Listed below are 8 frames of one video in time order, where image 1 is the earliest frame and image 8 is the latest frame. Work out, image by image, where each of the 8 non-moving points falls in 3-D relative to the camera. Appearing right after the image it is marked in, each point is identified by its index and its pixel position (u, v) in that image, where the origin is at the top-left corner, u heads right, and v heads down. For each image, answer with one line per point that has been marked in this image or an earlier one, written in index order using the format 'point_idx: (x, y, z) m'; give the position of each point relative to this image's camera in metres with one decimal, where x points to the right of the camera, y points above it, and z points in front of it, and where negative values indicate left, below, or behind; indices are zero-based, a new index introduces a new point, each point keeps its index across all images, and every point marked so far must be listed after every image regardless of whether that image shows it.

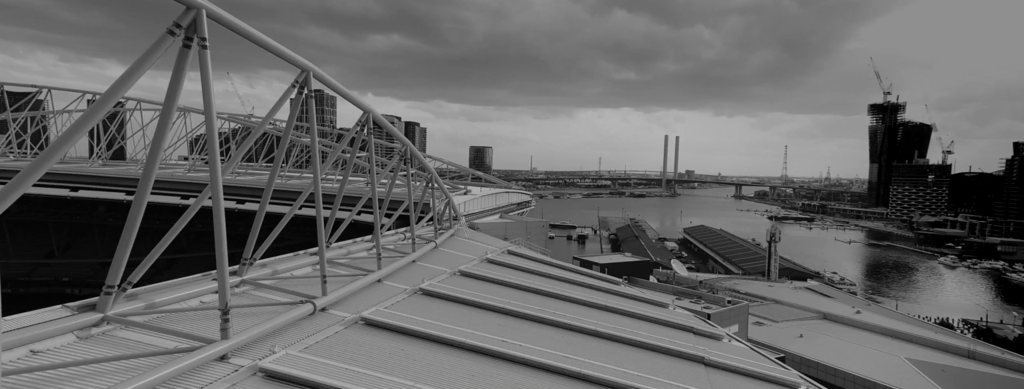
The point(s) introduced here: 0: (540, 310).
0: (+0.6, -2.3, +9.6) m
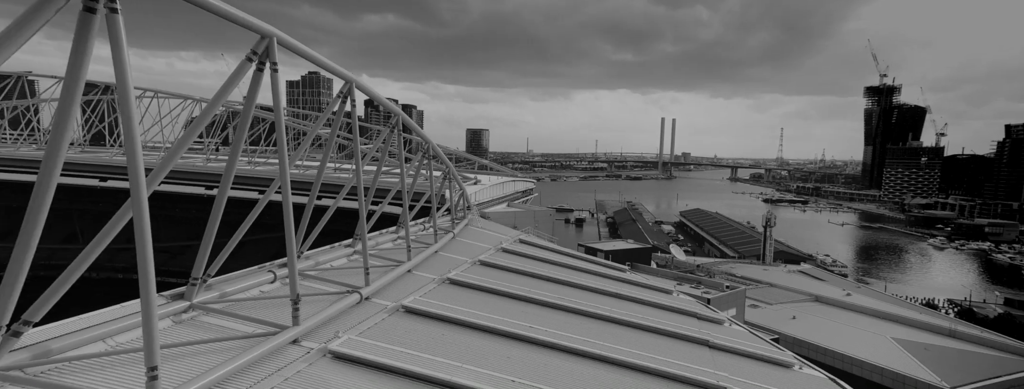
0: (+1.0, -2.3, +10.5) m
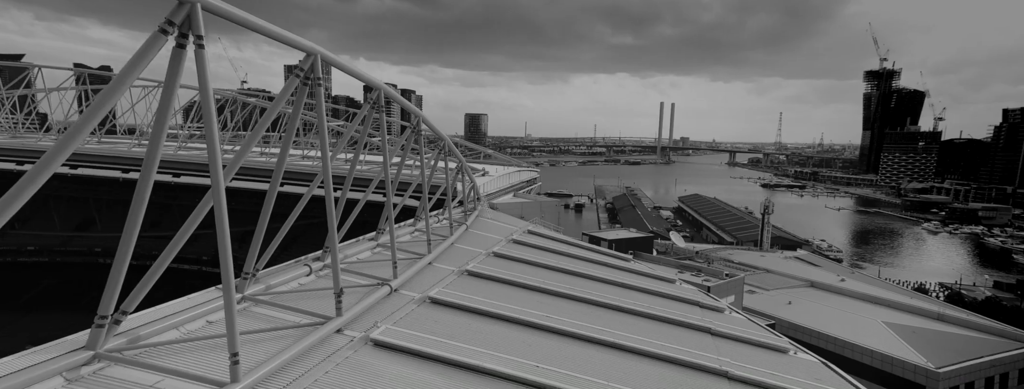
0: (+1.3, -2.2, +11.2) m
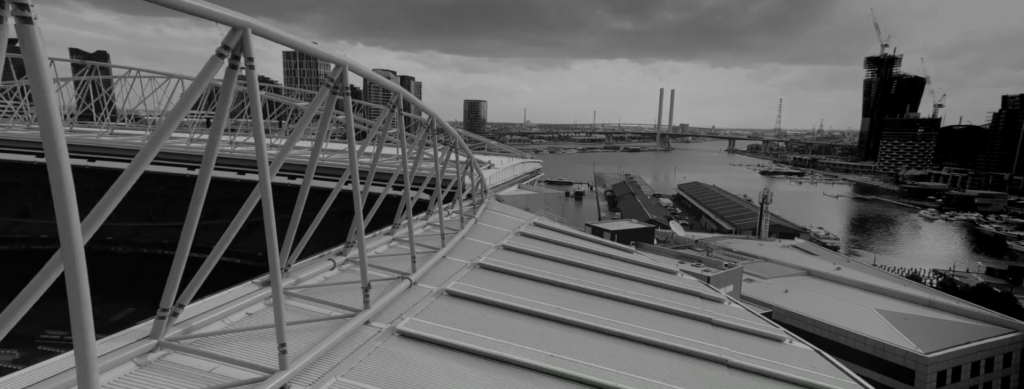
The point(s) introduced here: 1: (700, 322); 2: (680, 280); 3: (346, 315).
0: (+1.6, -2.1, +11.8) m
1: (+4.1, -2.8, +10.5) m
2: (+4.8, -2.5, +13.9) m
3: (-2.6, -1.9, +7.8) m
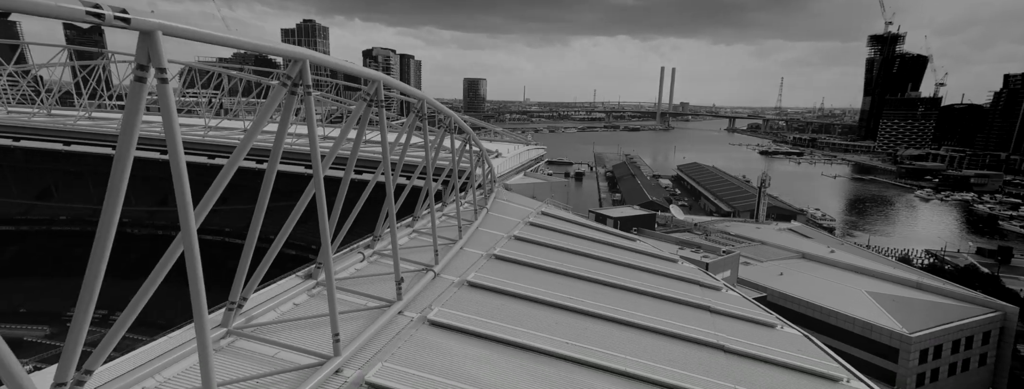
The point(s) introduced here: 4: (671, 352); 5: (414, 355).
0: (+1.9, -2.0, +12.7) m
1: (+4.4, -2.7, +11.5) m
2: (+5.1, -2.2, +14.8) m
3: (-2.3, -2.0, +8.6) m
4: (+2.9, -2.9, +8.9) m
5: (-1.5, -2.5, +7.6) m
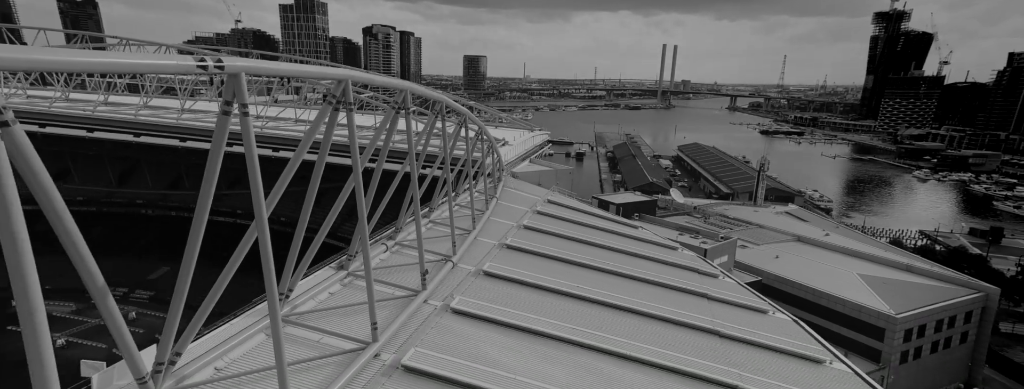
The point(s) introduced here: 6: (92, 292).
0: (+2.2, -1.8, +13.6) m
1: (+4.7, -2.6, +12.4) m
2: (+5.4, -2.0, +15.7) m
3: (-2.0, -2.0, +9.5) m
4: (+3.2, -2.9, +9.9) m
5: (-1.2, -2.5, +8.4) m
6: (-3.7, -0.9, +4.3) m
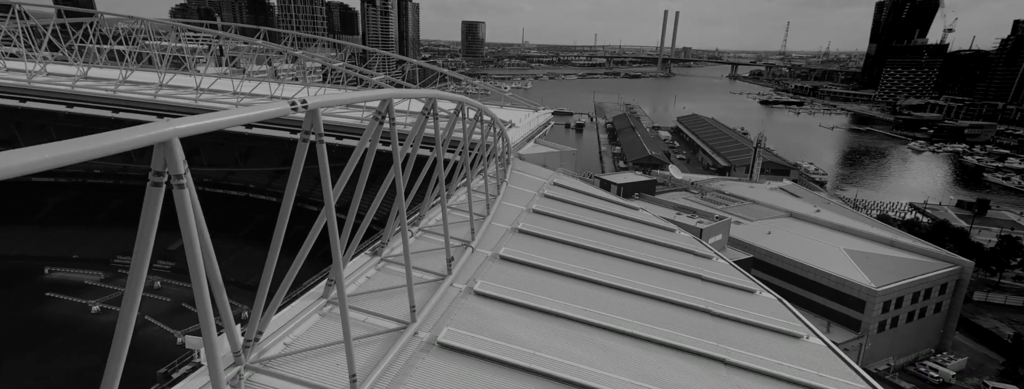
0: (+2.5, -1.4, +14.8) m
1: (+5.0, -2.3, +13.7) m
2: (+5.7, -1.5, +16.9) m
3: (-1.7, -1.9, +10.7) m
4: (+3.6, -2.8, +11.2) m
5: (-0.9, -2.5, +9.7) m
6: (-3.3, -1.1, +5.5) m
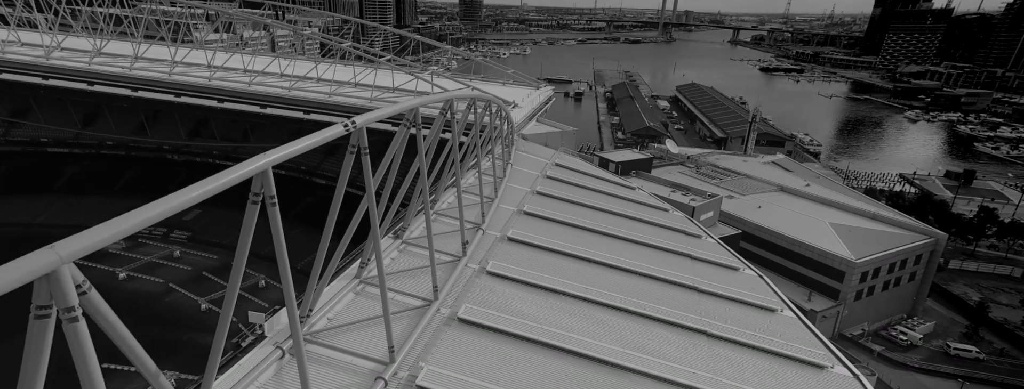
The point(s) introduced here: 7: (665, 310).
0: (+2.7, -0.9, +16.1) m
1: (+5.2, -1.9, +15.0) m
2: (+5.9, -0.8, +18.2) m
3: (-1.5, -1.7, +12.1) m
4: (+3.8, -2.5, +12.6) m
5: (-0.7, -2.3, +11.1) m
6: (-3.1, -1.2, +6.7) m
7: (+3.7, -2.8, +11.9) m
